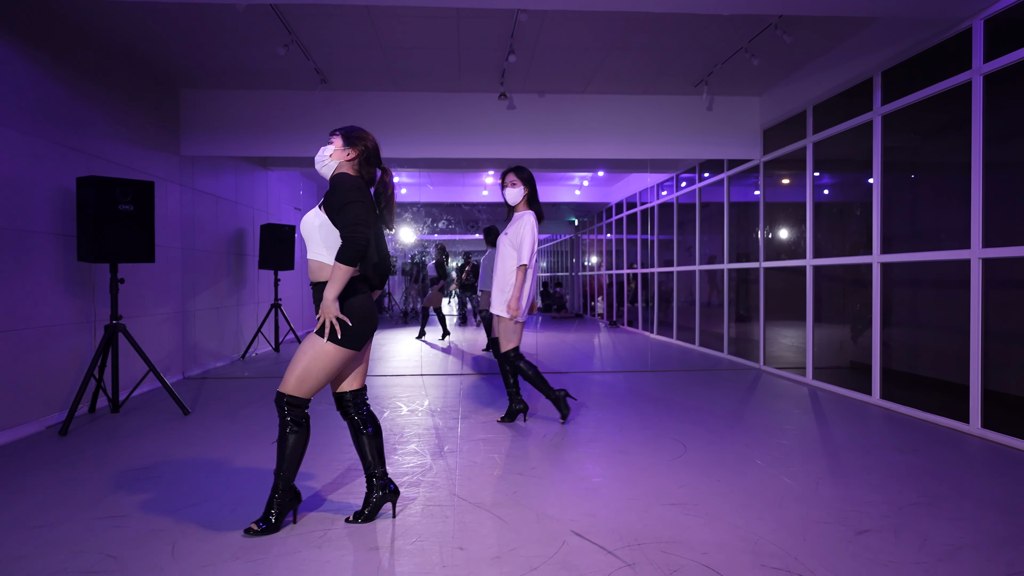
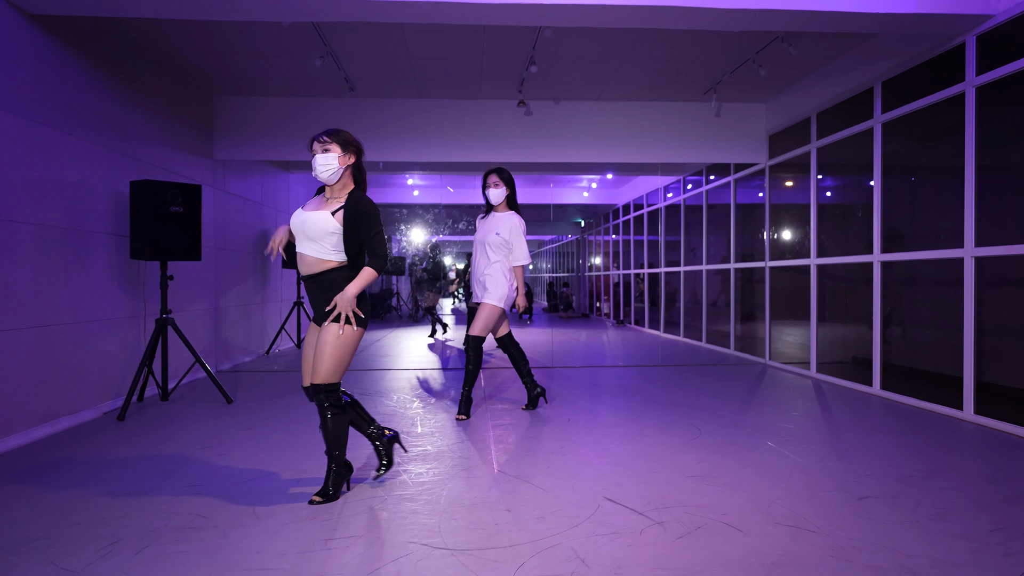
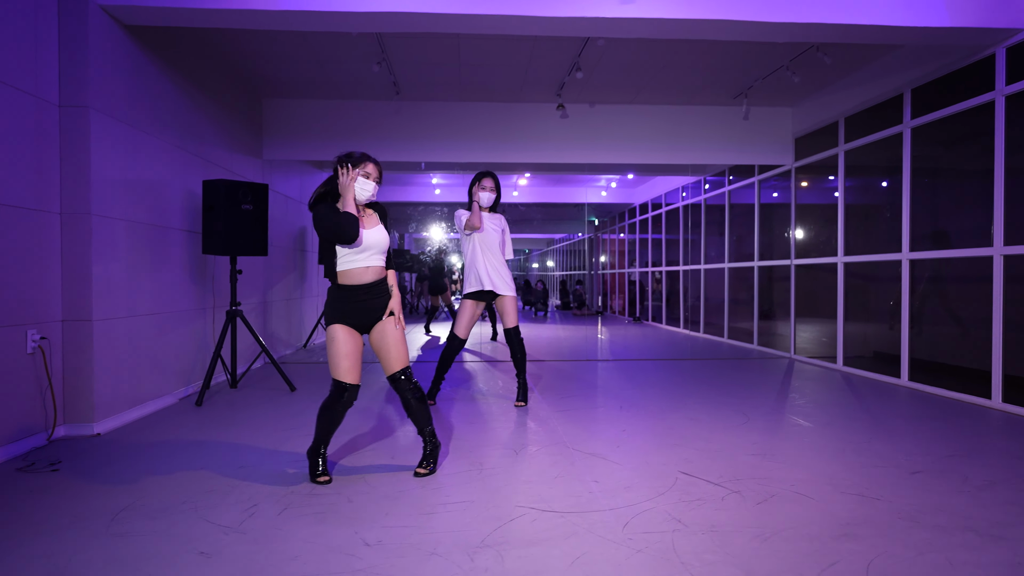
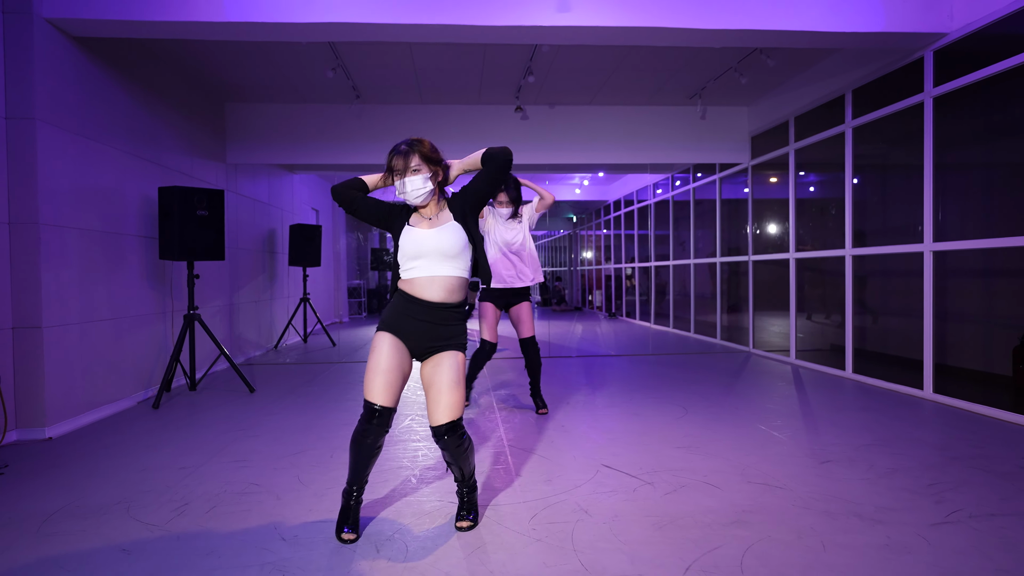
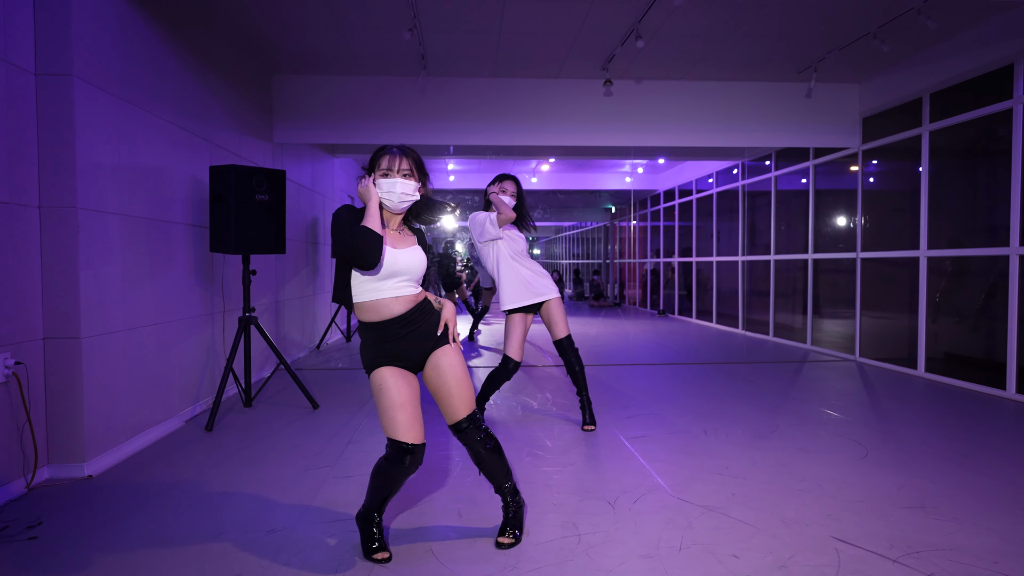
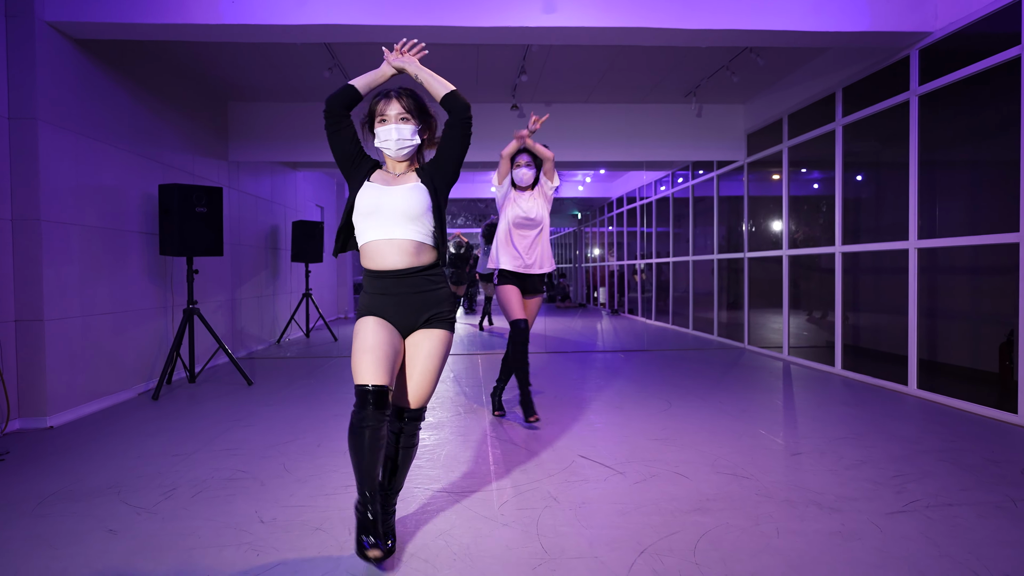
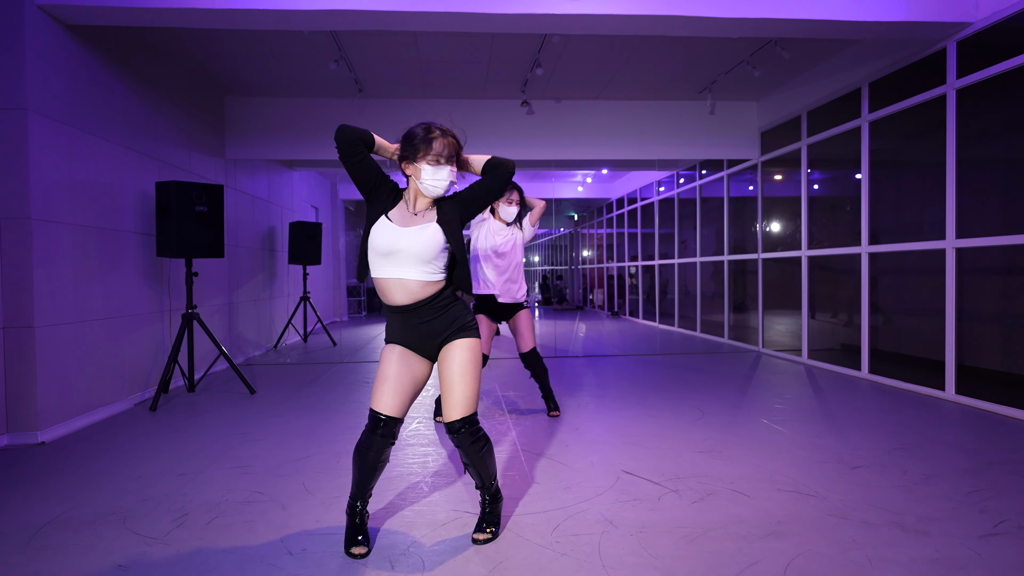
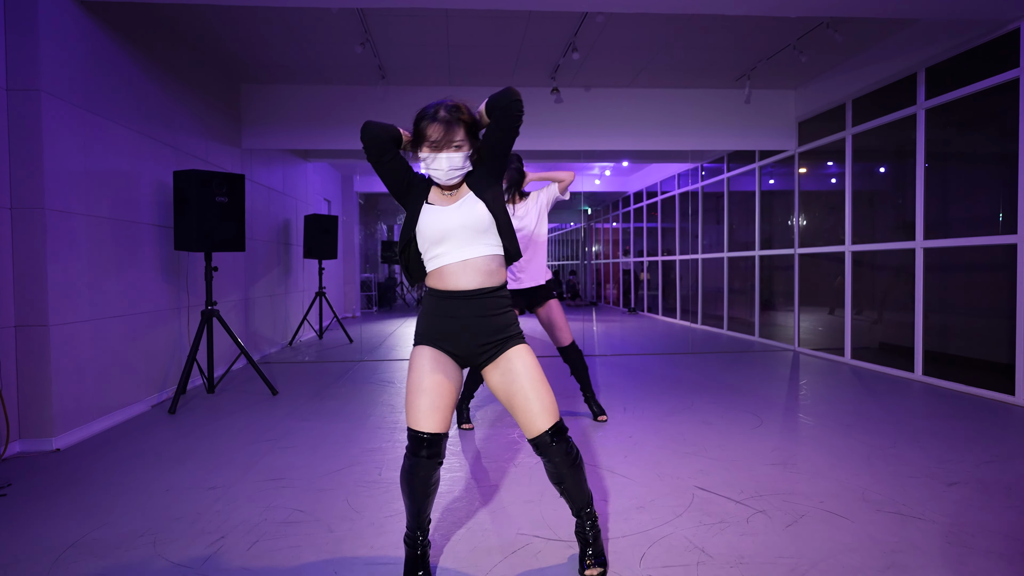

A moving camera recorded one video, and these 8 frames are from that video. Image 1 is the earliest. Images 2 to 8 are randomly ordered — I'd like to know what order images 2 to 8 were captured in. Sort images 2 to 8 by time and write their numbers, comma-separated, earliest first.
2, 3, 5, 8, 7, 4, 6
